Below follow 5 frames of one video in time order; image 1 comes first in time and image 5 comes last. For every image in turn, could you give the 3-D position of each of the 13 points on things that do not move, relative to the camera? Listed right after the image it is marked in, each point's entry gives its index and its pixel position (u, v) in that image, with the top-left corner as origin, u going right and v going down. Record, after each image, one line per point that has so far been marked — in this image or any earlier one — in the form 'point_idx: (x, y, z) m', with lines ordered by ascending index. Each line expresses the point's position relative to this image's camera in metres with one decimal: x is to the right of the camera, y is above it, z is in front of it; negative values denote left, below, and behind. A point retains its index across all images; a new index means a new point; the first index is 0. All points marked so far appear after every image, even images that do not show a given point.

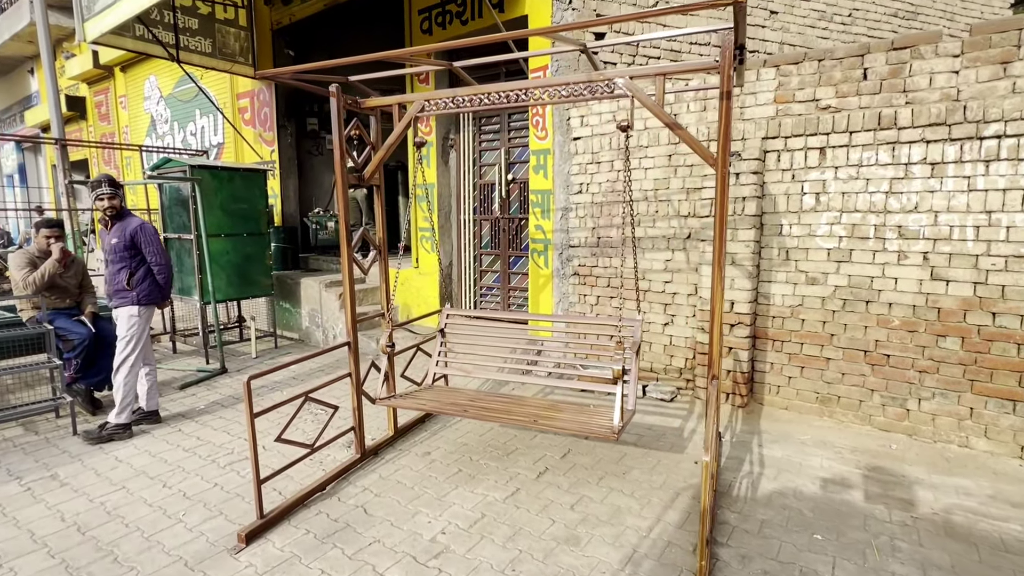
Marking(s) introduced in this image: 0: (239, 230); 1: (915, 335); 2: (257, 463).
0: (-3.2, +0.7, +6.1) m
1: (+2.7, -0.3, +3.5) m
2: (-1.3, -0.9, +2.7) m
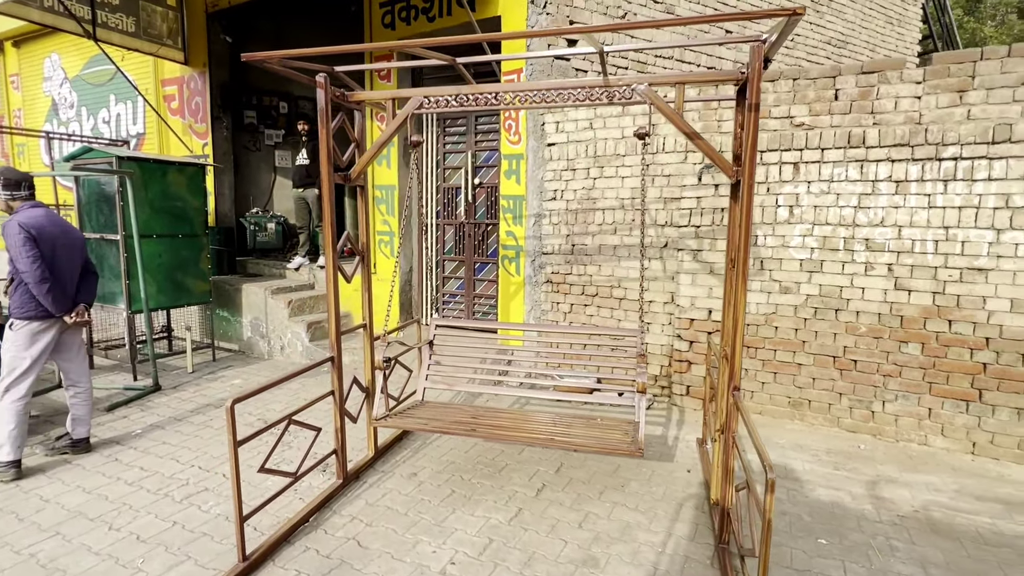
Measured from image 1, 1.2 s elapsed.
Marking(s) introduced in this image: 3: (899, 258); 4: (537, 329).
0: (-3.6, +0.6, +5.5) m
1: (+2.7, -0.4, +3.7) m
2: (-1.3, -1.0, +2.4) m
3: (+2.7, +0.2, +3.6) m
4: (+0.2, -0.4, +4.5) m
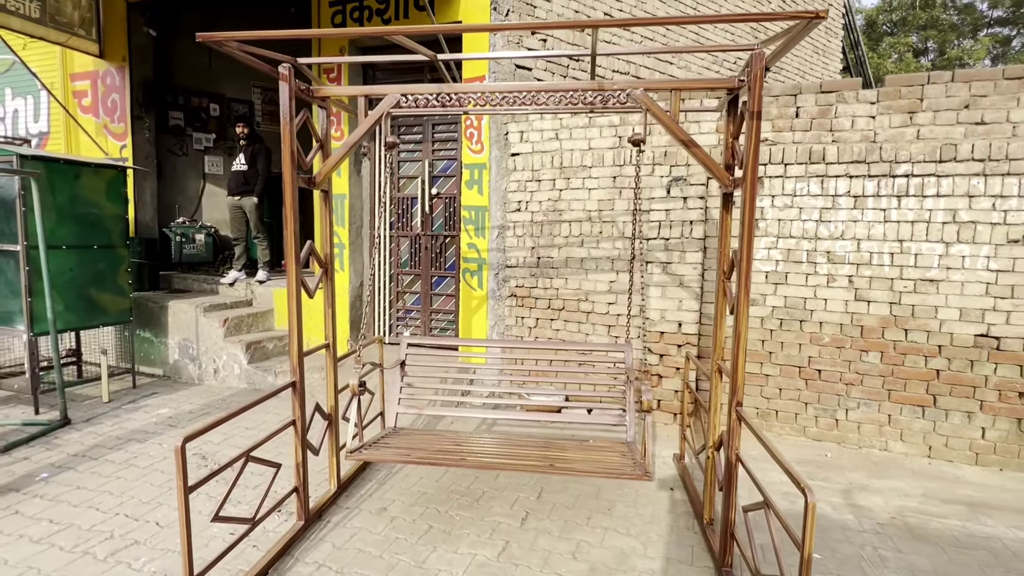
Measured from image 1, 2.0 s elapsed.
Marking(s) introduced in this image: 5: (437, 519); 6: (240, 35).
0: (-4.0, +0.4, +4.9) m
1: (+2.5, -0.5, +3.9) m
2: (-1.2, -1.0, +2.0) m
3: (+2.5, +0.1, +3.8) m
4: (-0.1, -0.5, +4.3) m
5: (-0.4, -1.3, +3.0) m
6: (-1.2, +1.1, +2.3) m
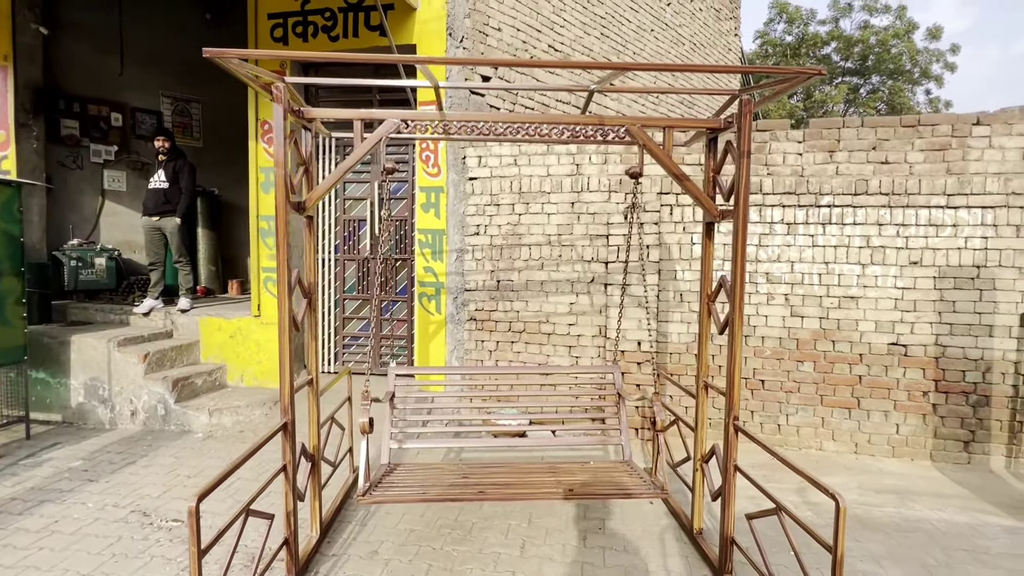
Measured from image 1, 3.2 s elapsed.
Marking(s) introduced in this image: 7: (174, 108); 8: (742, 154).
0: (-4.3, +0.2, +4.1) m
1: (+2.2, -0.6, +4.3) m
2: (-1.1, -1.2, +1.8) m
3: (+2.3, 0.0, +4.2) m
4: (-0.4, -0.7, +4.3) m
5: (-0.4, -1.5, +2.8) m
6: (-1.1, +1.0, +2.1) m
7: (-4.6, +2.4, +7.0) m
8: (+1.1, +0.6, +2.5) m
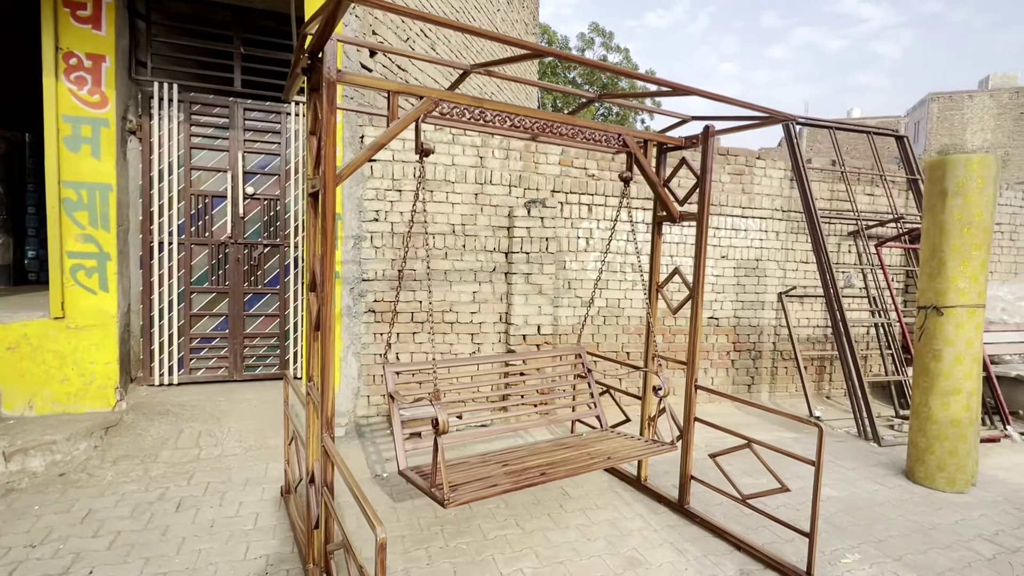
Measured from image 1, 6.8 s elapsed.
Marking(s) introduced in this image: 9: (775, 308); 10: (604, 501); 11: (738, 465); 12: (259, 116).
0: (-4.4, +0.2, +2.0) m
1: (+1.3, -0.5, +5.3) m
2: (-0.4, -1.1, +1.5) m
3: (+1.4, +0.1, +5.2) m
4: (-1.0, -0.6, +4.0) m
5: (-0.4, -1.4, +2.8) m
6: (-0.6, +1.0, +1.7) m
7: (-6.0, +2.5, +4.4) m
8: (+1.1, +0.7, +3.1) m
9: (+2.9, -0.2, +5.7) m
10: (+0.6, -1.4, +3.4) m
11: (+1.7, -1.4, +4.1) m
12: (-2.1, +1.5, +4.4) m
